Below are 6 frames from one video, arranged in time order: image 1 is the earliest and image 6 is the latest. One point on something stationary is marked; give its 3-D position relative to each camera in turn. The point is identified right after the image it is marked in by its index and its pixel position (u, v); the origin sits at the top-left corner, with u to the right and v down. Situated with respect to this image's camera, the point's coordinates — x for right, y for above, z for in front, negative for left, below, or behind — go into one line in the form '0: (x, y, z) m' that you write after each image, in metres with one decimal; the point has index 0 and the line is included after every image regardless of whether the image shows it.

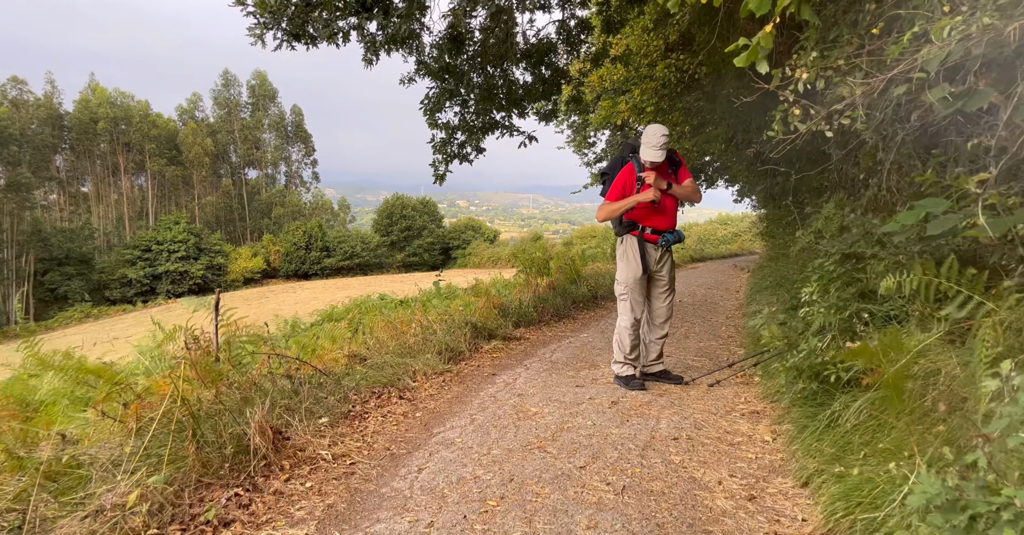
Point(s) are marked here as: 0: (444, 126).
0: (-0.9, +1.9, +8.3) m
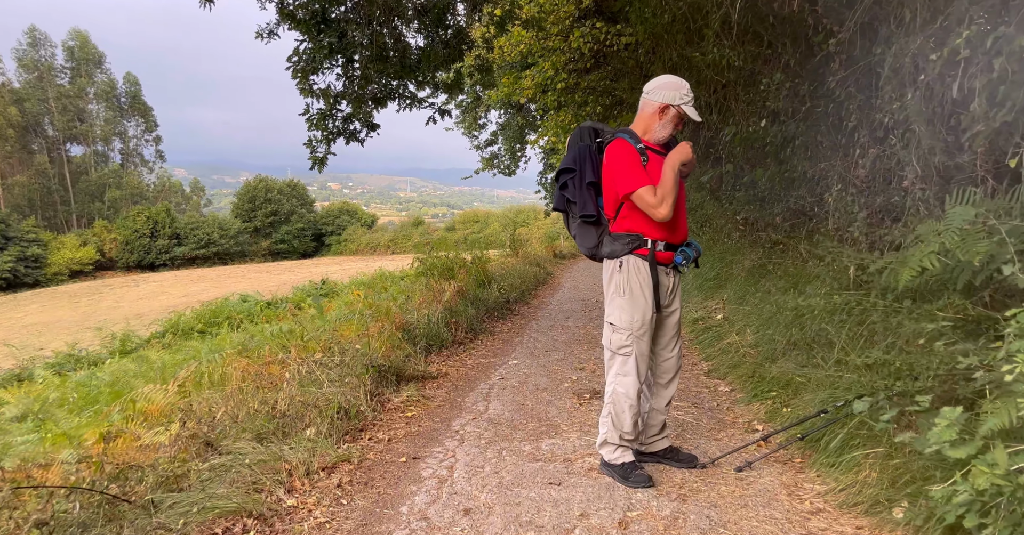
0: (-2.0, +1.8, +6.2) m
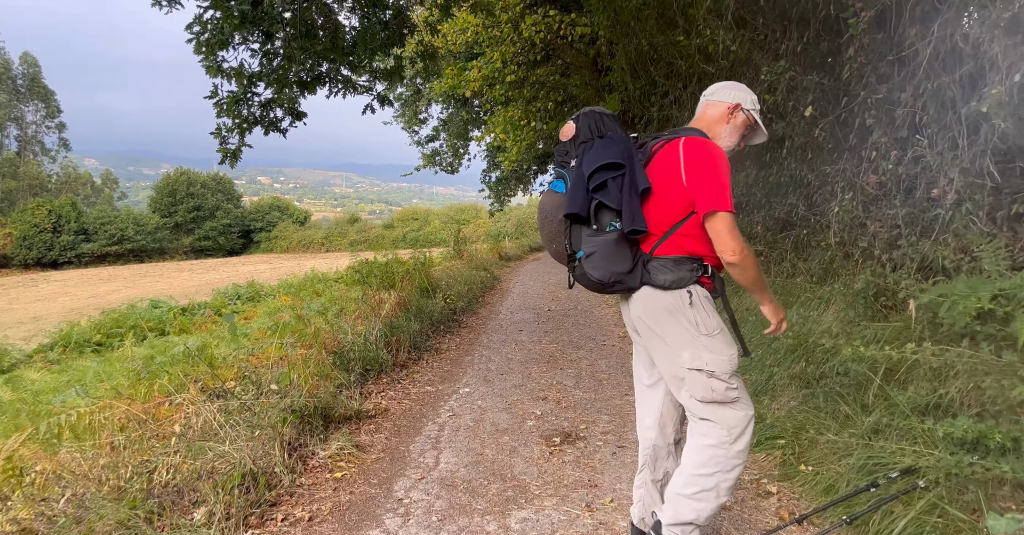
0: (-2.4, +1.7, +5.1) m
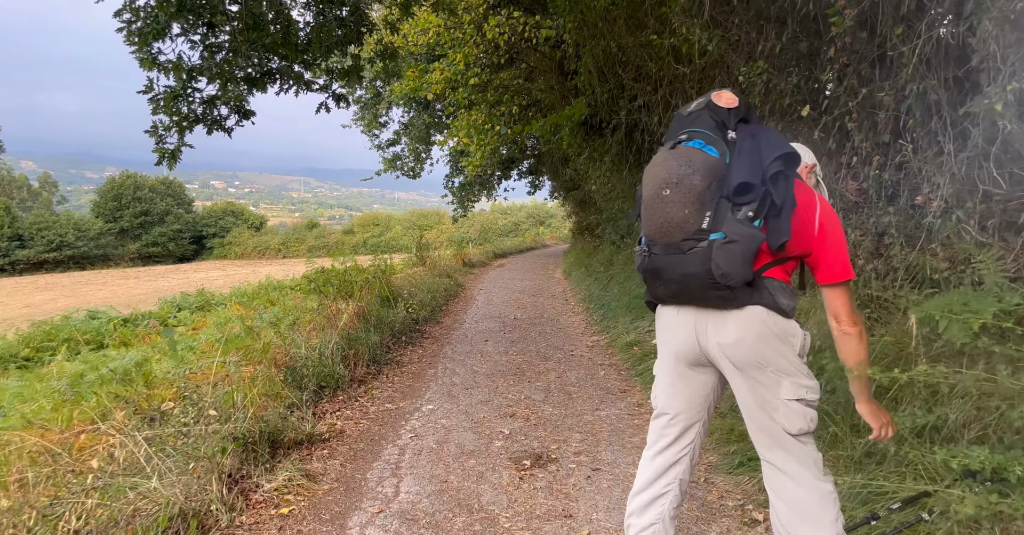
0: (-2.7, +1.6, +4.6) m
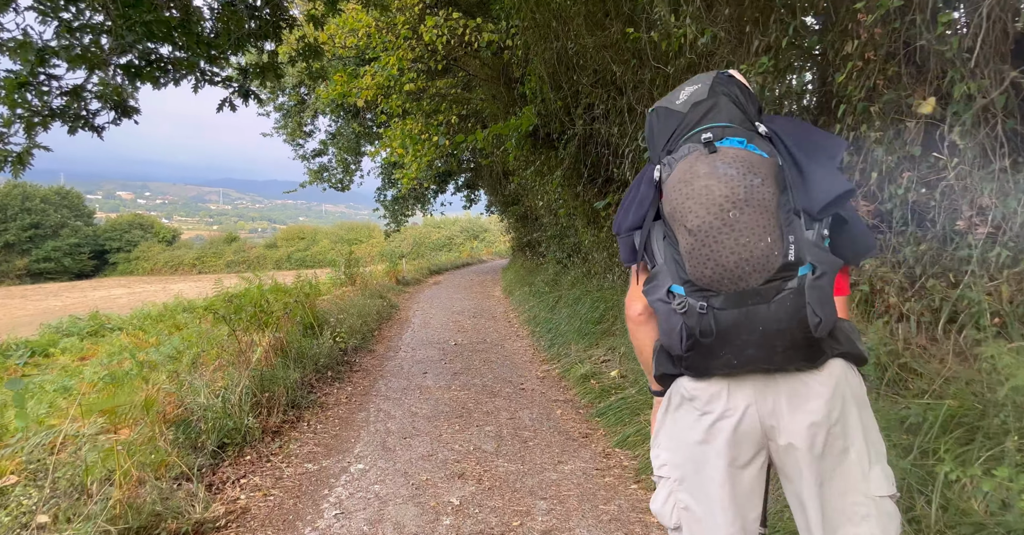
0: (-3.0, +1.4, +3.6) m
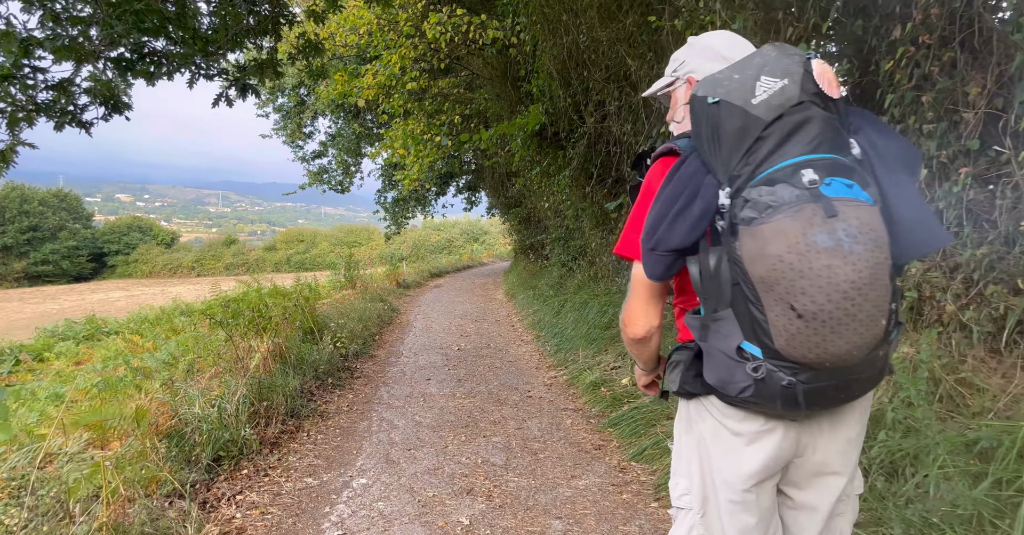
0: (-2.9, +1.3, +3.4) m
